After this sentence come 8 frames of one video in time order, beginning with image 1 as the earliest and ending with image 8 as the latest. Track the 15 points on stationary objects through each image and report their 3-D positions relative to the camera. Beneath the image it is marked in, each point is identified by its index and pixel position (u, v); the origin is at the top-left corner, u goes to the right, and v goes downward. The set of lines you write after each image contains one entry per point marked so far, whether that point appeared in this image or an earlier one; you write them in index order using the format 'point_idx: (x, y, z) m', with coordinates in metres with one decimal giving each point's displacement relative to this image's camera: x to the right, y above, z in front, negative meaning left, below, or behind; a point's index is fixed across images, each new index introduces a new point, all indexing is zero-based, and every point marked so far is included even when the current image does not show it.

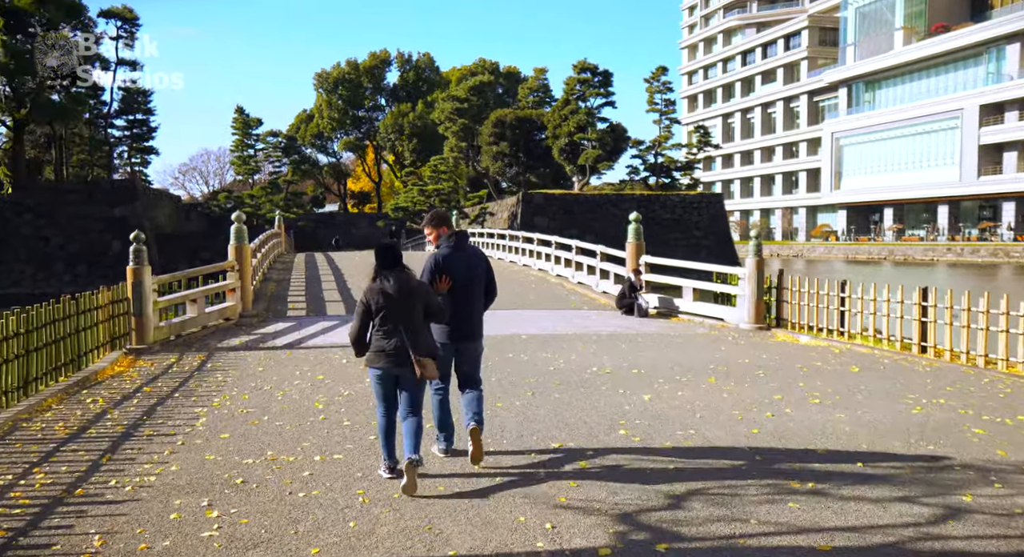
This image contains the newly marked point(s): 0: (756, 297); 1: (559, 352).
0: (+3.7, -0.3, +12.9) m
1: (+0.6, -0.9, +10.3) m
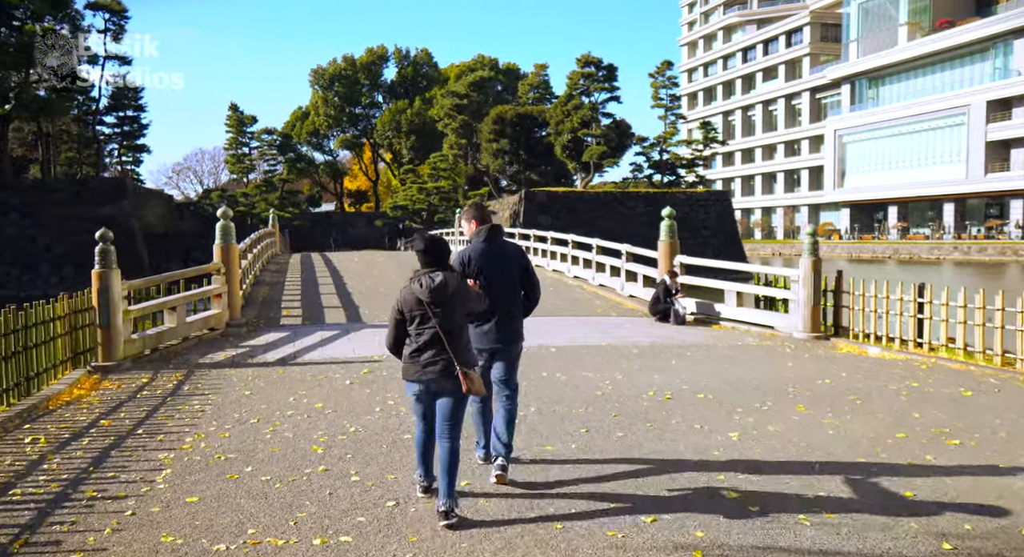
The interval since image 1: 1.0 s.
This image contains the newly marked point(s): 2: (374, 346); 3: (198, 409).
0: (+4.1, -0.3, +11.3) m
1: (+0.9, -0.9, +8.8) m
2: (-1.8, -0.9, +10.6) m
3: (-2.7, -1.1, +7.2) m
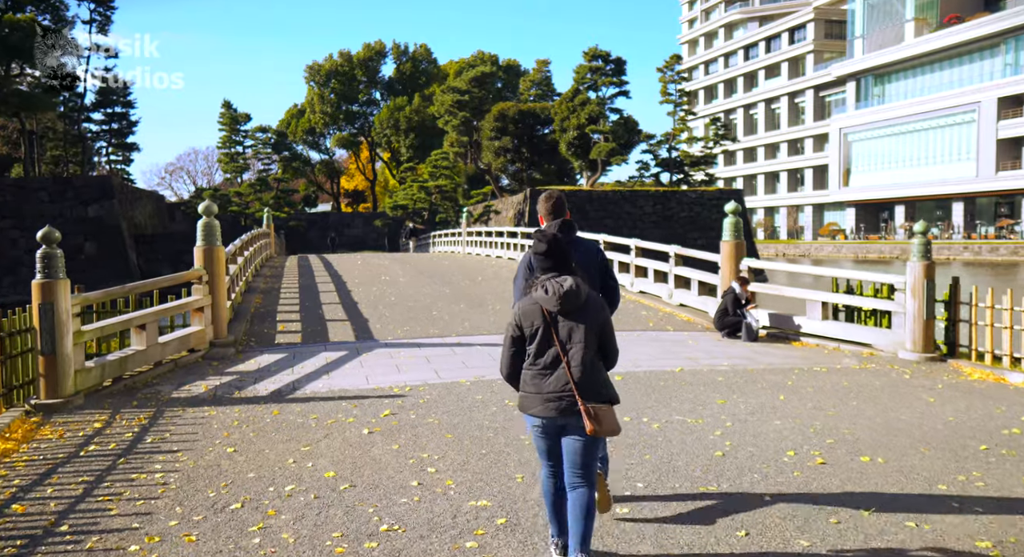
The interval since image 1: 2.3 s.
0: (+4.6, -0.4, +9.3) m
1: (+1.4, -1.0, +6.7) m
2: (-1.2, -1.0, +8.6) m
3: (-2.2, -1.2, +5.1) m
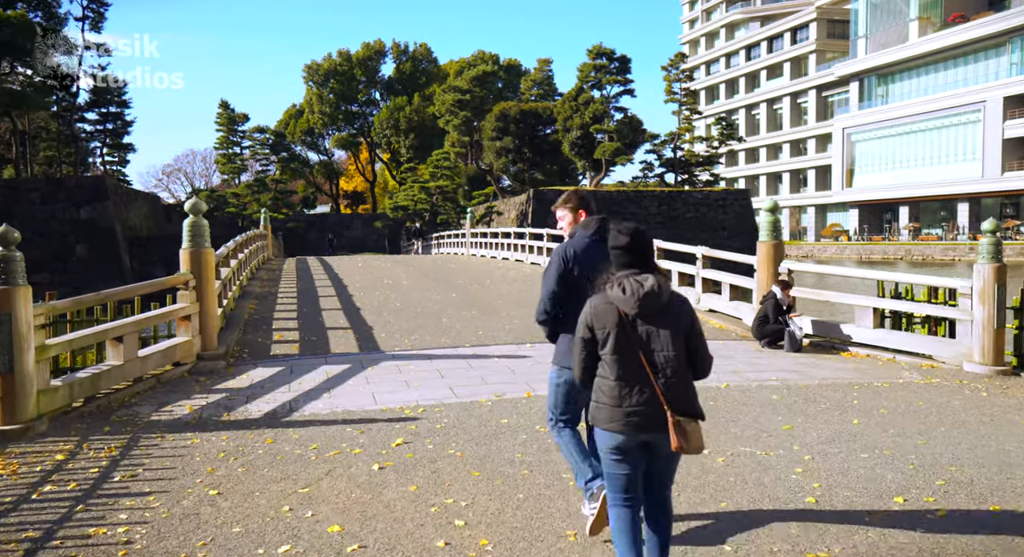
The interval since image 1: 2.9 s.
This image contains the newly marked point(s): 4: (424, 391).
0: (+4.8, -0.5, +8.3) m
1: (+1.7, -1.1, +5.7) m
2: (-1.0, -1.0, +7.6) m
3: (-1.9, -1.3, +4.1) m
4: (-0.8, -1.0, +7.6) m
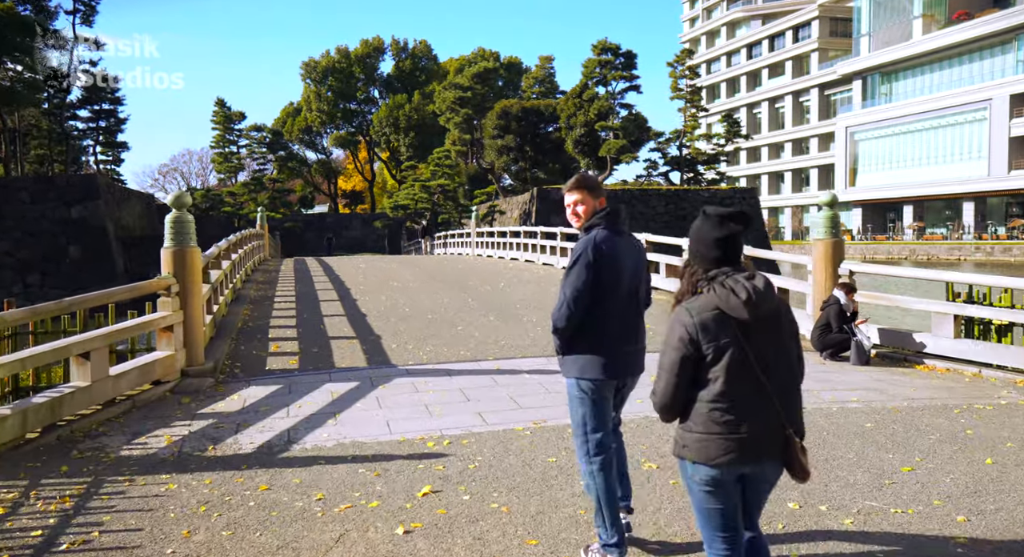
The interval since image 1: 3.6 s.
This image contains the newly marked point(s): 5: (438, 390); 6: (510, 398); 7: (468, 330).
0: (+5.1, -0.5, +7.2) m
1: (+2.0, -1.1, +4.5) m
2: (-0.7, -1.1, +6.4) m
3: (-1.6, -1.3, +2.9) m
4: (-0.5, -1.1, +6.5) m
5: (-0.6, -1.0, +7.2) m
6: (0.0, -1.0, +7.0) m
7: (-0.5, -0.6, +10.1) m
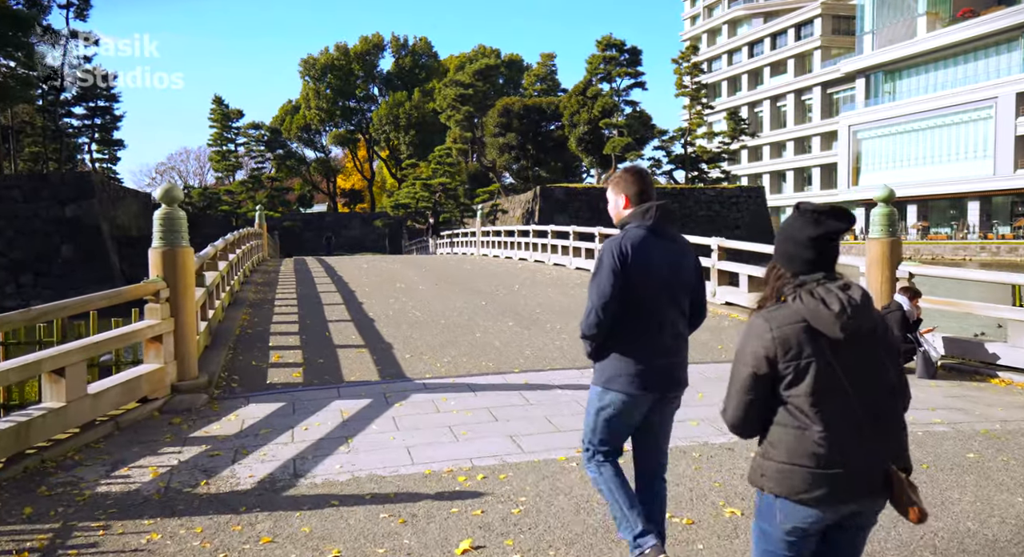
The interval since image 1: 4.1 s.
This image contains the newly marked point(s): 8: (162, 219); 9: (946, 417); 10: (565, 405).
0: (+5.4, -0.5, +6.3) m
1: (+2.2, -1.1, +3.7) m
2: (-0.4, -1.1, +5.6) m
3: (-1.3, -1.3, +2.1) m
4: (-0.2, -1.1, +5.6) m
5: (-0.4, -1.0, +6.4) m
6: (+0.2, -1.0, +6.1) m
7: (-0.3, -0.7, +9.2) m
8: (-2.9, +0.5, +7.0) m
9: (+3.2, -1.0, +6.2) m
10: (+0.4, -1.0, +6.5) m
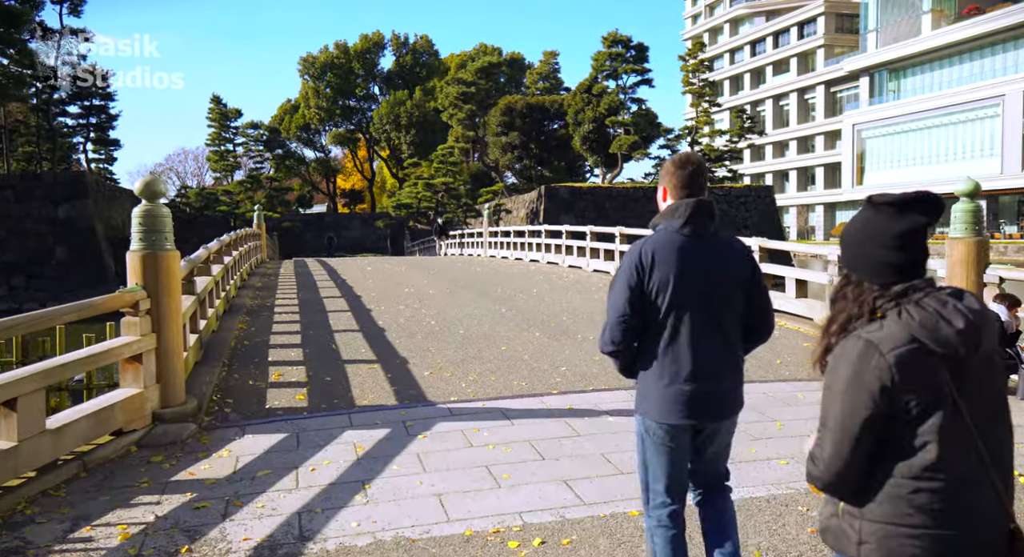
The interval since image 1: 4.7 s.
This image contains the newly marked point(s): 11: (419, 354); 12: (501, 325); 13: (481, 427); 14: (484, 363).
0: (+5.7, -0.6, +5.3) m
1: (+2.5, -1.2, +2.7) m
2: (-0.1, -1.2, +4.5) m
3: (-1.0, -1.4, +1.0) m
4: (+0.1, -1.2, +4.6) m
5: (-0.1, -1.1, +5.4) m
6: (+0.5, -1.1, +5.1) m
7: (0.0, -0.7, +8.2) m
8: (-2.7, +0.5, +6.0) m
9: (+3.5, -1.1, +5.1) m
10: (+0.7, -1.0, +5.5) m
11: (-0.9, -0.7, +8.1) m
12: (-0.1, -0.5, +9.7) m
13: (-0.2, -1.0, +5.8) m
14: (-0.2, -0.8, +7.6) m
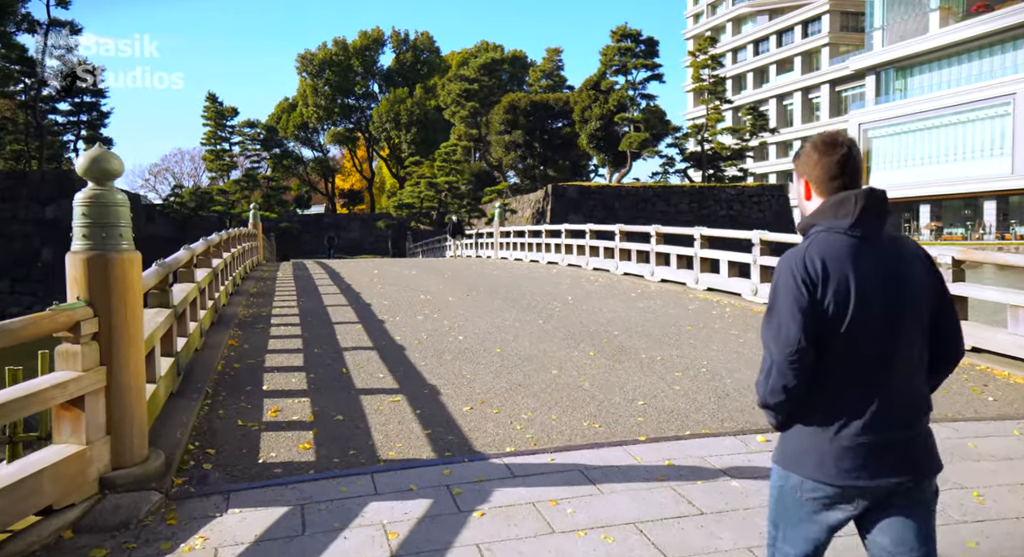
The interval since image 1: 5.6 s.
0: (+6.1, -0.6, +3.7) m
1: (+3.0, -1.2, +1.1) m
2: (+0.3, -1.2, +2.9) m
3: (-0.6, -1.4, -0.6) m
4: (+0.5, -1.2, +3.0) m
5: (+0.4, -1.1, +3.7) m
6: (+1.0, -1.1, +3.5) m
7: (+0.5, -0.8, +6.6) m
8: (-2.2, +0.4, +4.4) m
9: (+3.9, -1.1, +3.5) m
10: (+1.1, -1.1, +3.8) m
11: (-0.5, -0.8, +6.4) m
12: (+0.3, -0.6, +8.1) m
13: (+0.2, -1.1, +4.2) m
14: (+0.2, -0.8, +6.0) m
